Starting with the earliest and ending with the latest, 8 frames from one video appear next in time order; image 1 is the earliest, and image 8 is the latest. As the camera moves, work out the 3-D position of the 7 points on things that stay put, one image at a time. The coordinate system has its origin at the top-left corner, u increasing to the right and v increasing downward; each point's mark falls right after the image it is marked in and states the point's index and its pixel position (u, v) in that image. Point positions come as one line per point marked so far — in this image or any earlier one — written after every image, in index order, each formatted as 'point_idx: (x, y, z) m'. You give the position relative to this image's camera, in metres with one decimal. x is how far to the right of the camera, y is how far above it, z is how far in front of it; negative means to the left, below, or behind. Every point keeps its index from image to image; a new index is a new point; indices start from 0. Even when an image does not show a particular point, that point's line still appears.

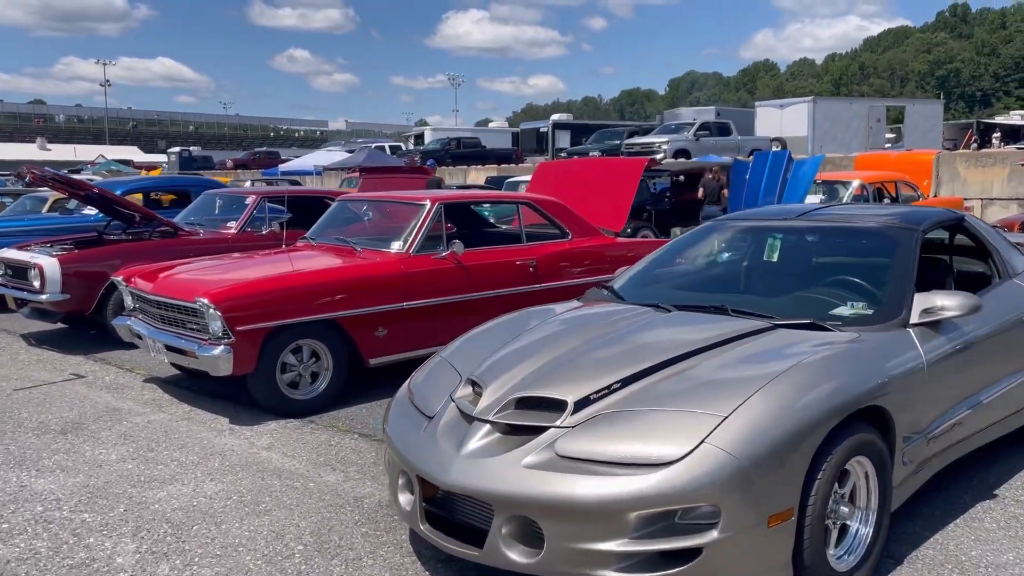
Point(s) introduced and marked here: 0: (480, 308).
0: (-0.2, -0.2, +6.8) m
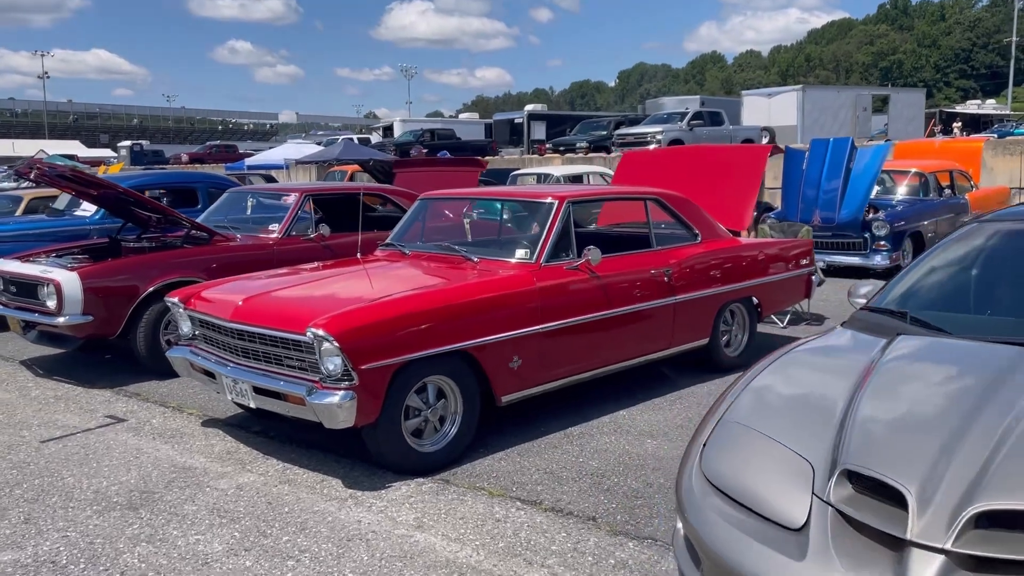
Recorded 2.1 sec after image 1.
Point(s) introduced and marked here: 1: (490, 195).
0: (+0.7, -0.3, +5.7) m
1: (-0.2, +0.7, +6.0) m
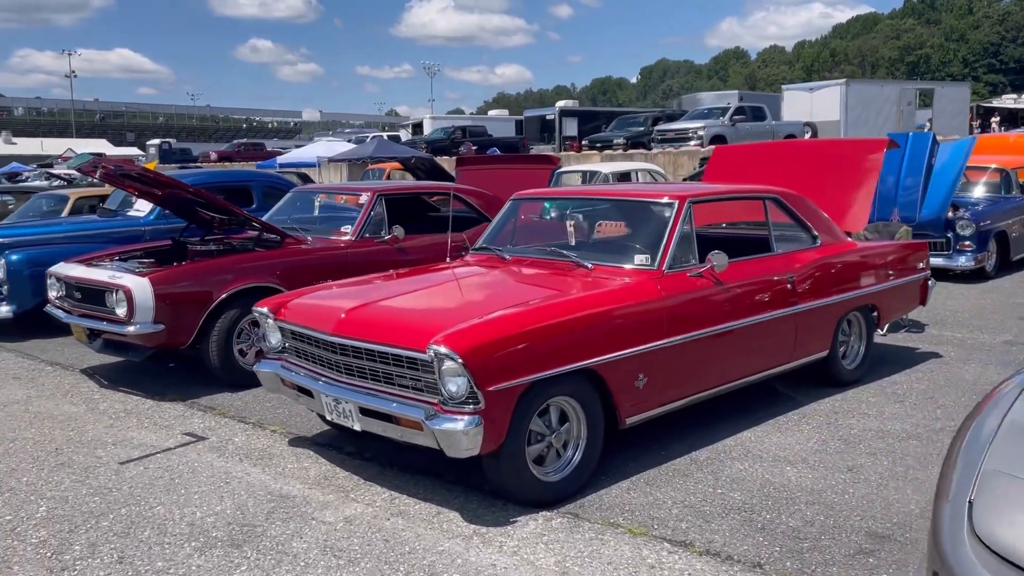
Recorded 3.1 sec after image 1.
0: (+1.4, -0.3, +5.2) m
1: (+0.6, +0.6, +5.5) m
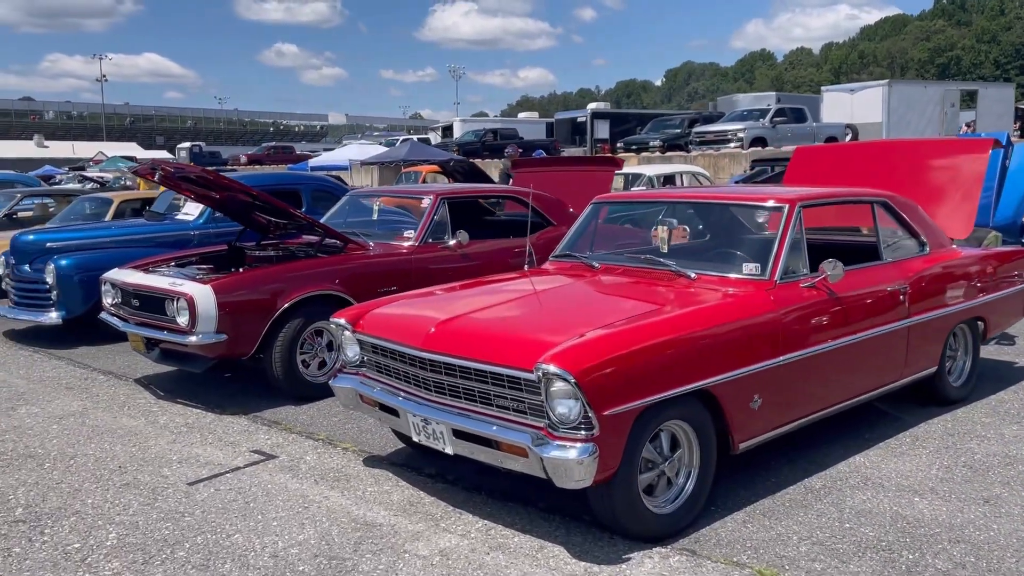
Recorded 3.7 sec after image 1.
0: (+1.9, -0.4, +4.7) m
1: (+1.1, +0.5, +5.1) m
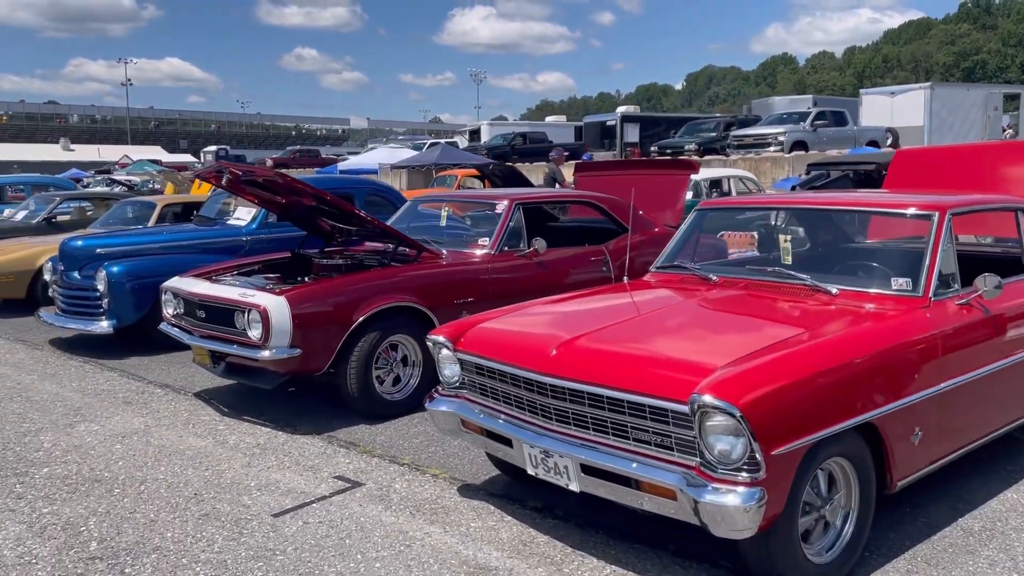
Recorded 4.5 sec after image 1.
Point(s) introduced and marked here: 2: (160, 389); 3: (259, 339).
0: (+2.5, -0.5, +4.3) m
1: (+1.7, +0.5, +4.7) m
2: (-2.9, -0.8, +7.0) m
3: (-1.6, -0.3, +5.5) m
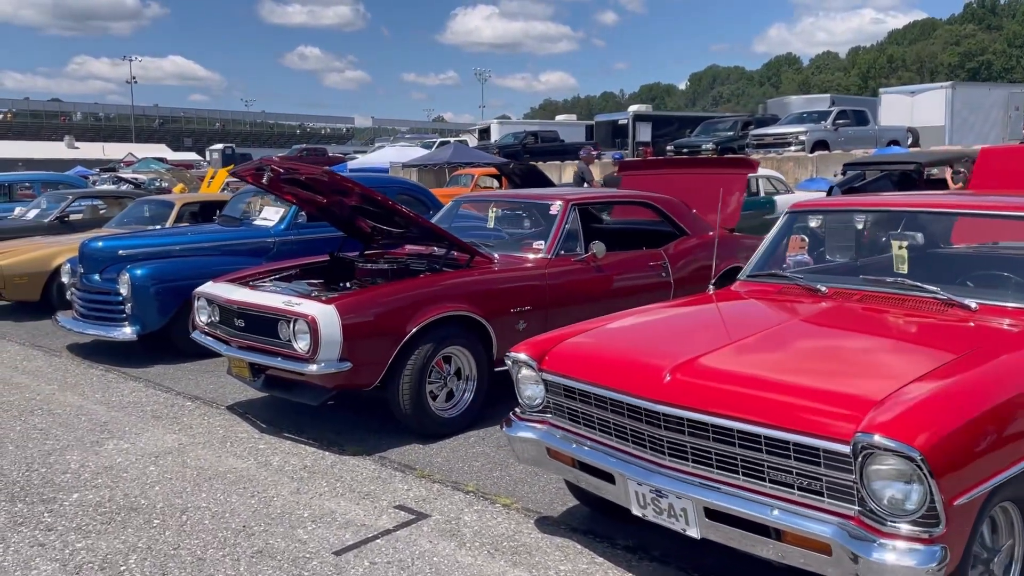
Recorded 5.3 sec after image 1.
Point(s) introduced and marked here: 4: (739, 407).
0: (+2.9, -0.5, +3.8) m
1: (+2.1, +0.4, +4.2) m
2: (-2.5, -0.9, +6.5) m
3: (-1.2, -0.4, +5.0) m
4: (+0.8, -0.4, +3.0) m
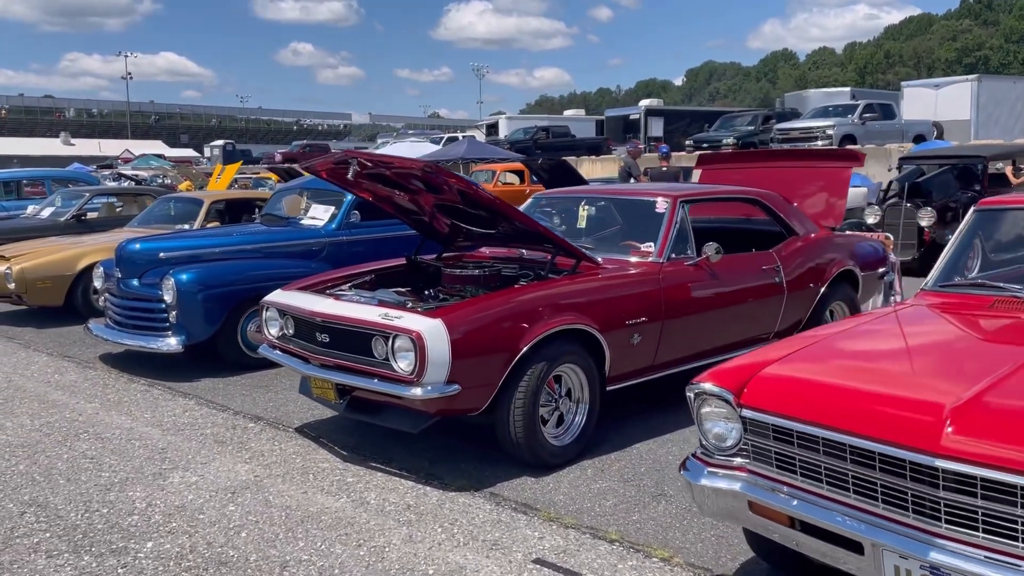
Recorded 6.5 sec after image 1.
0: (+3.6, -0.6, +3.1) m
1: (+2.8, +0.3, +3.5) m
2: (-1.8, -0.9, +5.8) m
3: (-0.5, -0.4, +4.4) m
4: (+1.5, -0.5, +2.3) m
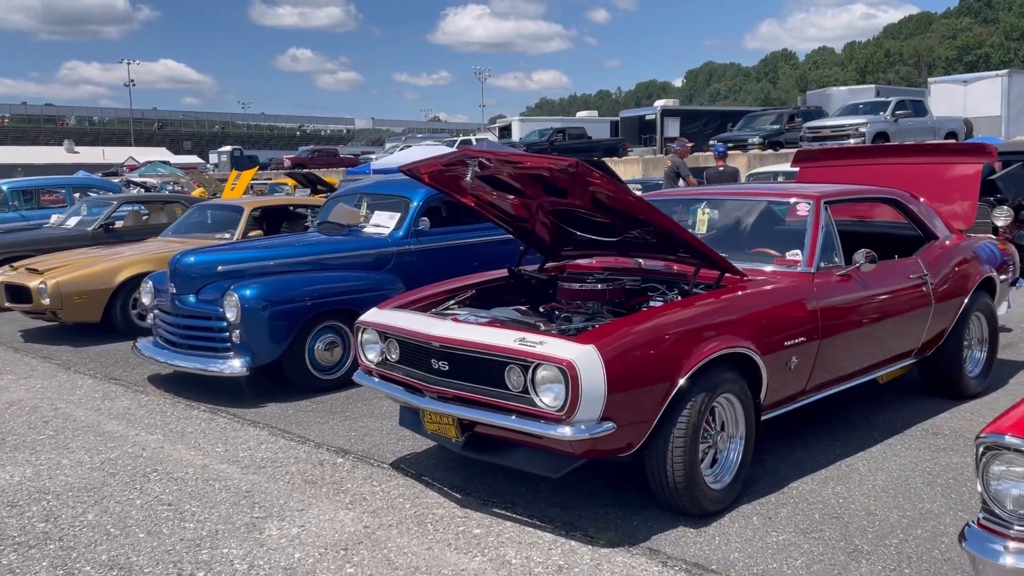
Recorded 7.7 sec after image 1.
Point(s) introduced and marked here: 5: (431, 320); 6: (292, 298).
0: (+4.3, -0.6, +2.5) m
1: (+3.5, +0.3, +2.9) m
2: (-1.1, -1.0, +5.2) m
3: (+0.2, -0.5, +3.7) m
4: (+2.2, -0.5, +1.6) m
5: (-0.4, -0.2, +4.4) m
6: (-1.7, -0.1, +6.6) m
